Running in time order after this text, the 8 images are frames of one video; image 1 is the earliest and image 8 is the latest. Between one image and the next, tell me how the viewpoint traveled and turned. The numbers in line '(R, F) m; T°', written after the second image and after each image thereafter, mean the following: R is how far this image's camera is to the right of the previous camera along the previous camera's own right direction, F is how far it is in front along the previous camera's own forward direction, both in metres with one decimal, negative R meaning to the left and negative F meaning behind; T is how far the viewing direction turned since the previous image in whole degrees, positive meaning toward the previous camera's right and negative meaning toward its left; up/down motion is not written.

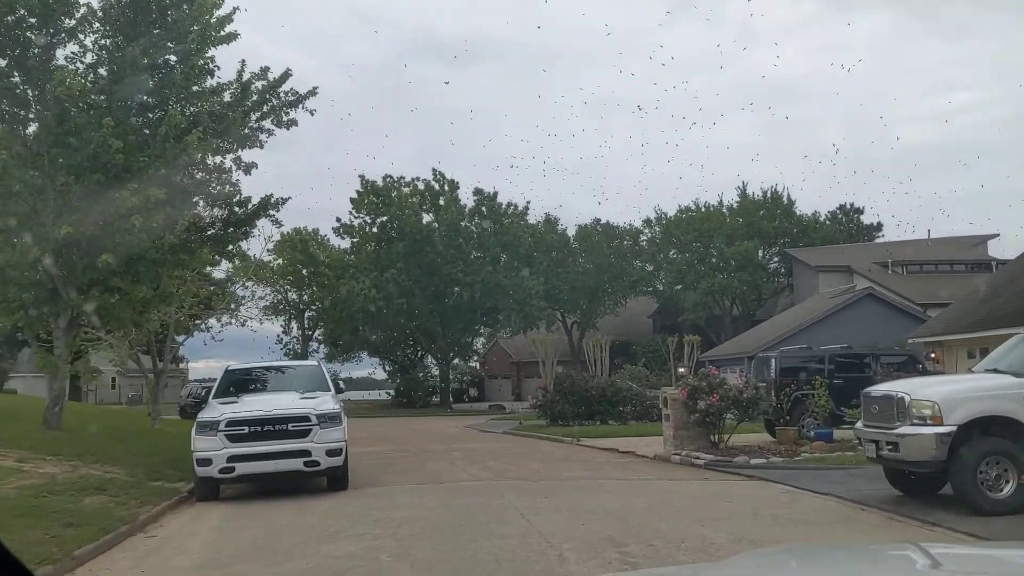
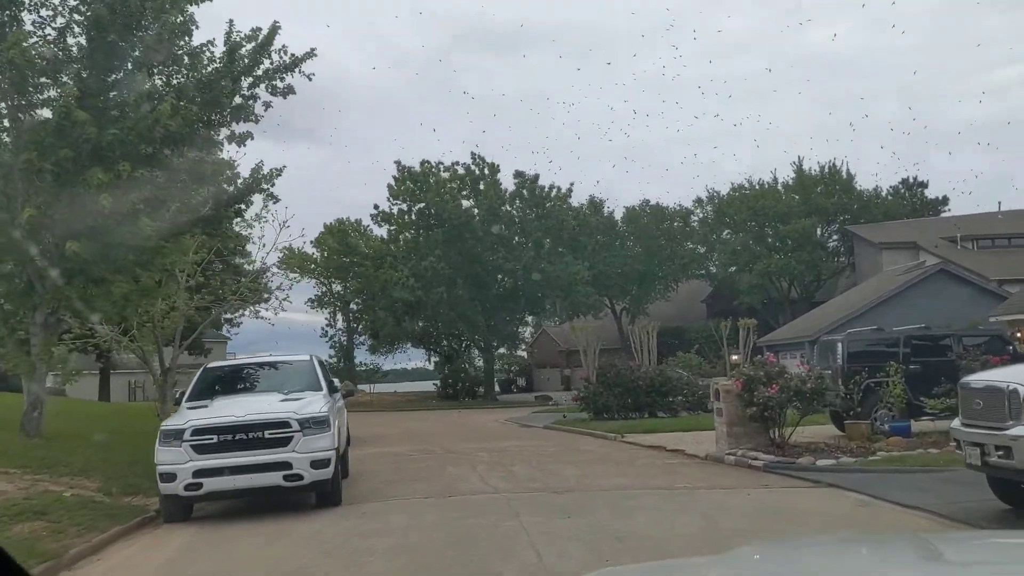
(+0.4, +1.9) m; -3°
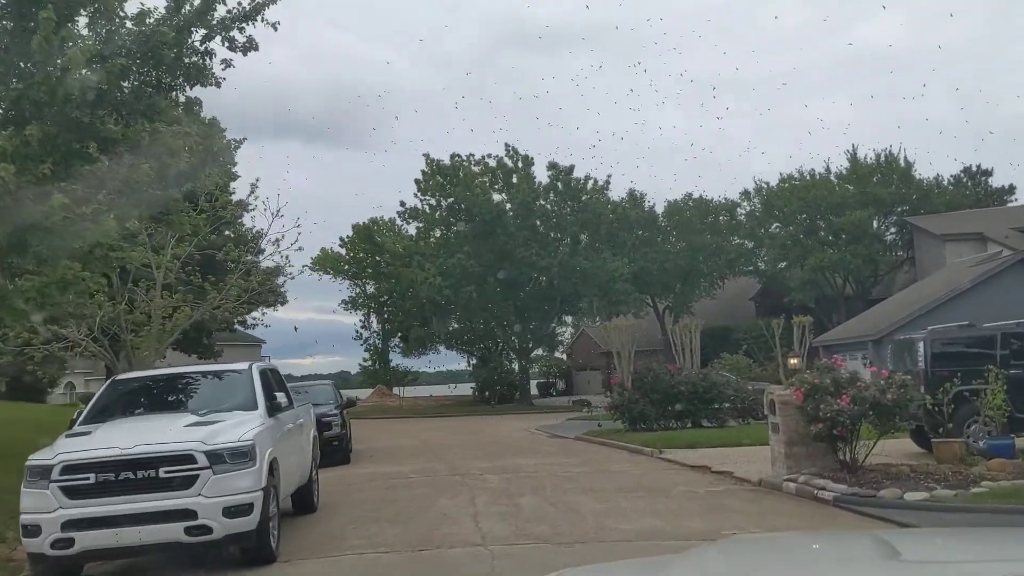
(+0.5, +2.6) m; -3°
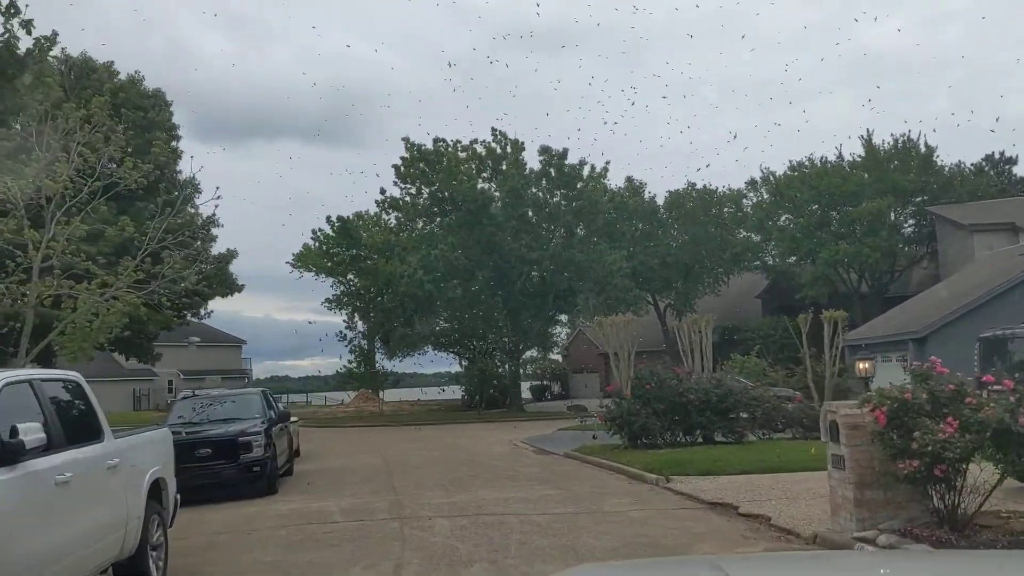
(+0.4, +3.8) m; 0°
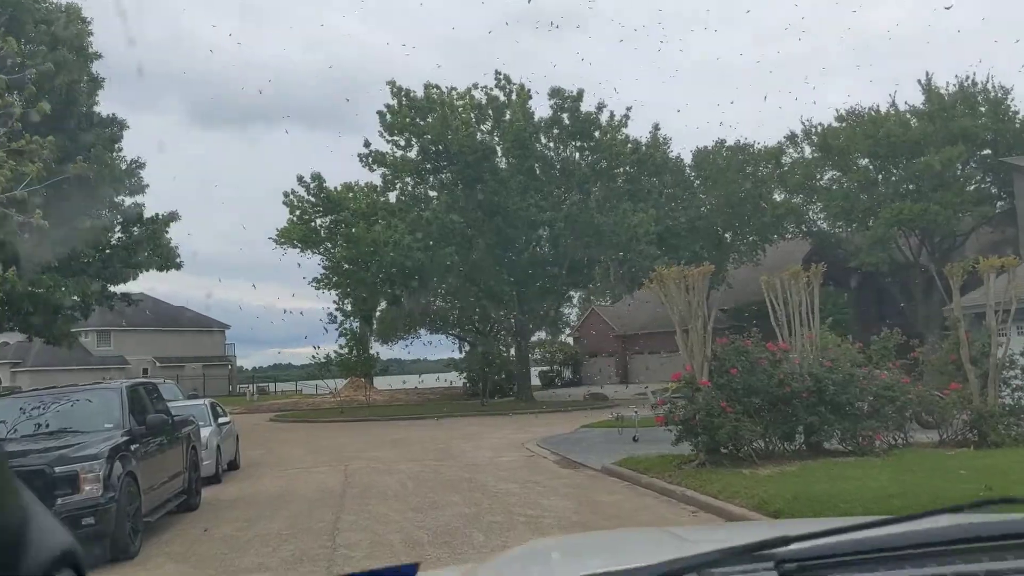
(-0.2, +6.3) m; 0°
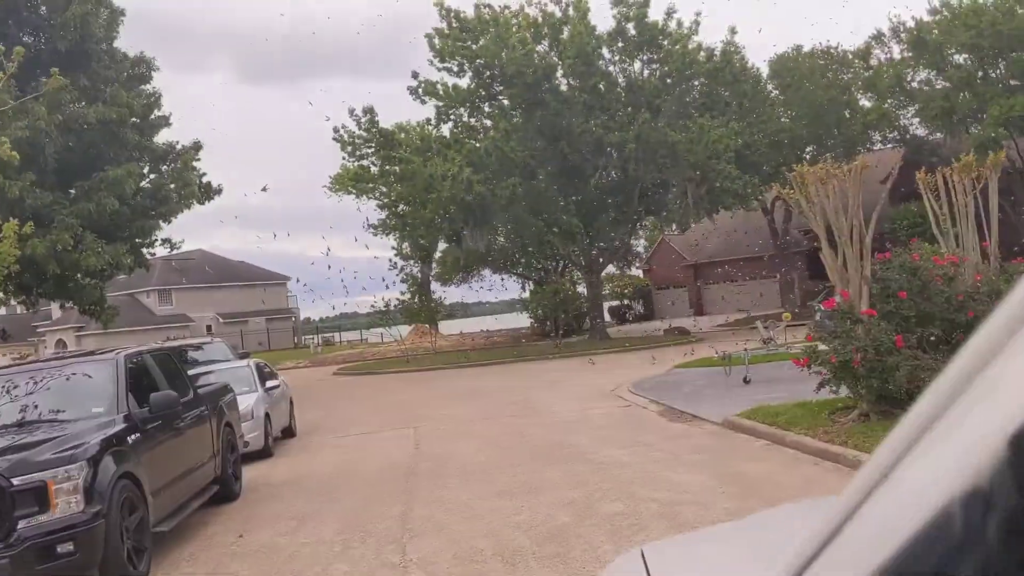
(-0.4, +2.6) m; -4°
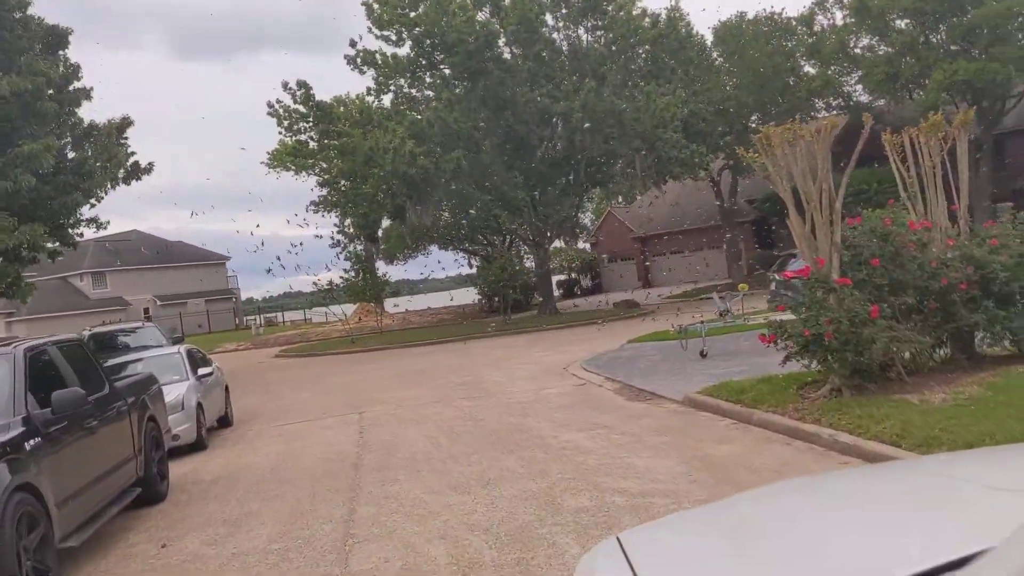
(0.0, +0.7) m; +3°
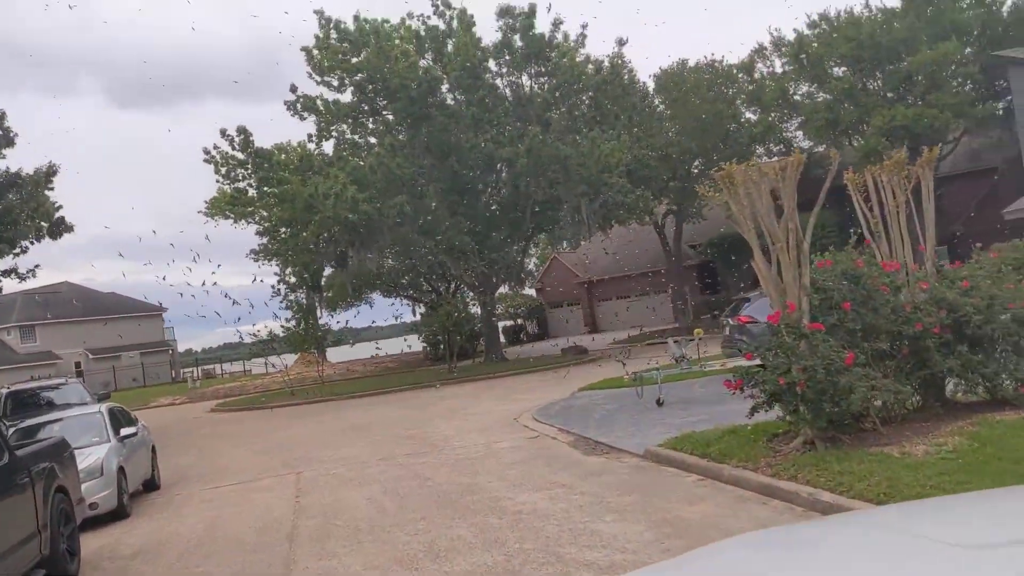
(0.0, +0.7) m; +3°
